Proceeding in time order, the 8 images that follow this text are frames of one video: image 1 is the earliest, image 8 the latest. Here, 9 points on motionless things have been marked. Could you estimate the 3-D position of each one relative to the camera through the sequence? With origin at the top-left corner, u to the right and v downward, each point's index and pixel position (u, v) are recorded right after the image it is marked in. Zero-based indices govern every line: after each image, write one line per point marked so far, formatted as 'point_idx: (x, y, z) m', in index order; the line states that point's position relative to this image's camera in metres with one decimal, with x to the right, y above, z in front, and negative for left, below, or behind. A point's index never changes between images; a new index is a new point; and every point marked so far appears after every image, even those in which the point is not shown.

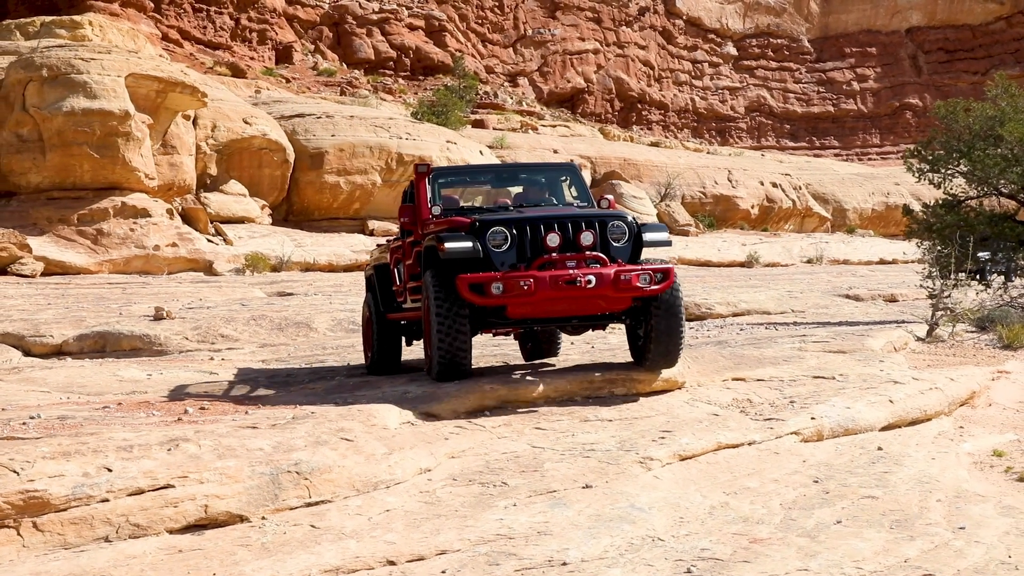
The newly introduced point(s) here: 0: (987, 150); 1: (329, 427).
0: (+7.9, +2.2, +16.9) m
1: (-1.1, -0.8, +6.0) m
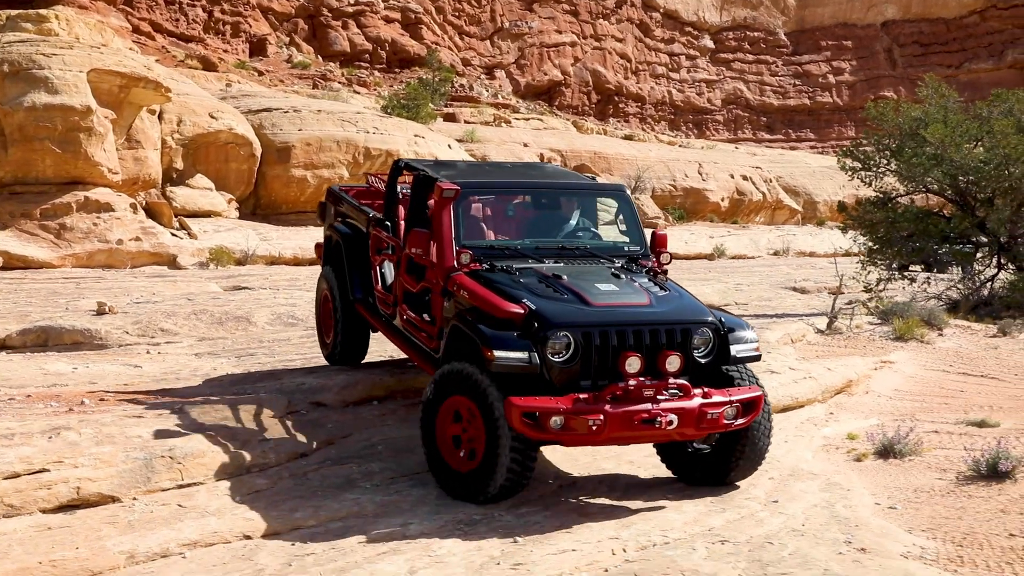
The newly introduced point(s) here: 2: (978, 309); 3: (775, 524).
0: (+6.9, +2.4, +17.5) m
1: (-1.9, -0.8, +6.4) m
2: (+7.2, -0.3, +15.9) m
3: (+1.3, -1.2, +5.1) m
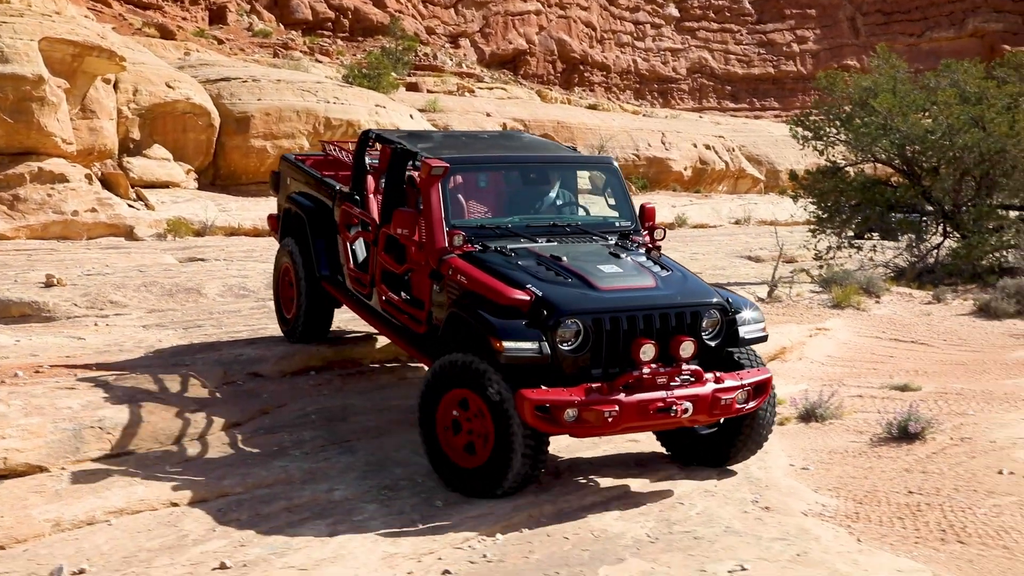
0: (+6.0, +2.9, +17.8) m
1: (-2.3, -0.6, +6.5) m
2: (+6.5, +0.2, +16.3) m
3: (+0.9, -1.0, +5.3) m
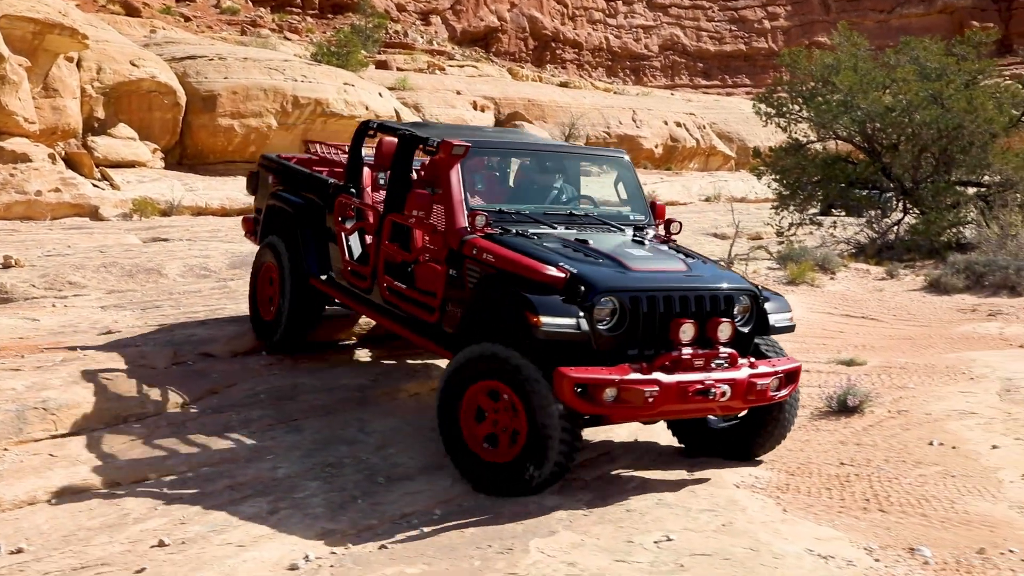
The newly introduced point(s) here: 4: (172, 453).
0: (+5.4, +3.3, +17.9) m
1: (-2.6, -0.5, +6.5) m
2: (+5.9, +0.6, +16.5) m
3: (+0.6, -0.9, +5.4) m
4: (-1.8, -0.9, +5.5) m
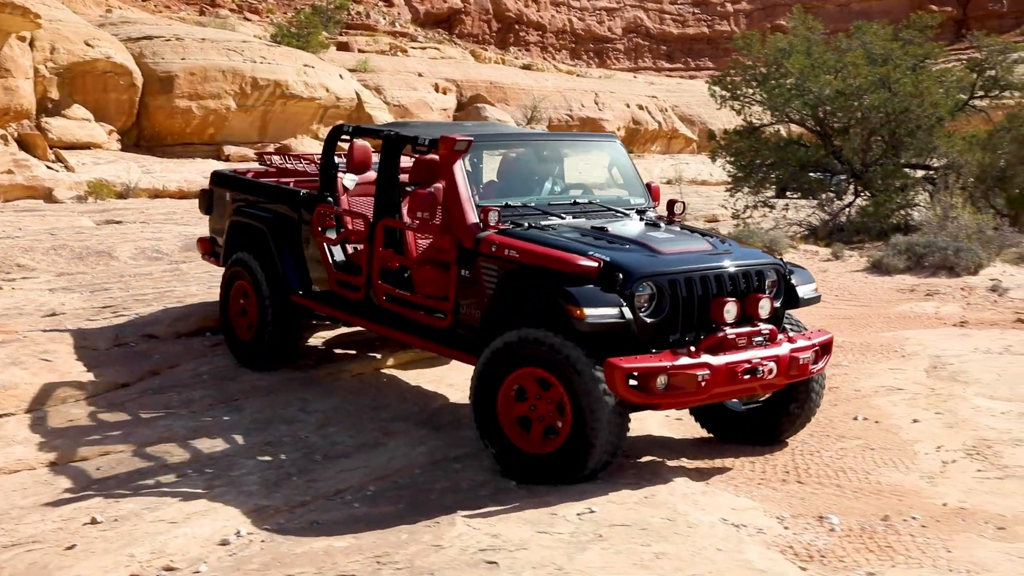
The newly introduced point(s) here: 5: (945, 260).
0: (+4.6, +3.6, +18.1) m
1: (-3.0, -0.4, +6.5) m
2: (+5.2, +0.9, +16.7) m
3: (+0.3, -0.8, +5.5) m
4: (-2.2, -0.8, +5.6) m
5: (+4.5, +0.3, +10.8) m
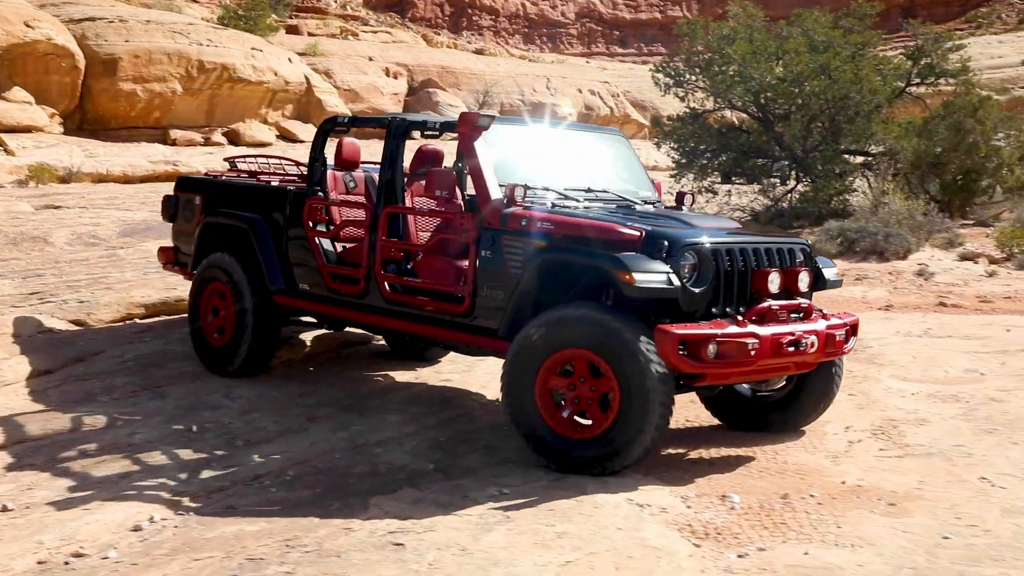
0: (+3.7, +3.9, +18.2) m
1: (-3.5, -0.3, +6.4) m
2: (+4.3, +1.1, +17.0) m
3: (-0.1, -0.7, +5.5) m
4: (-2.6, -0.7, +5.5) m
5: (+3.9, +0.5, +11.0) m
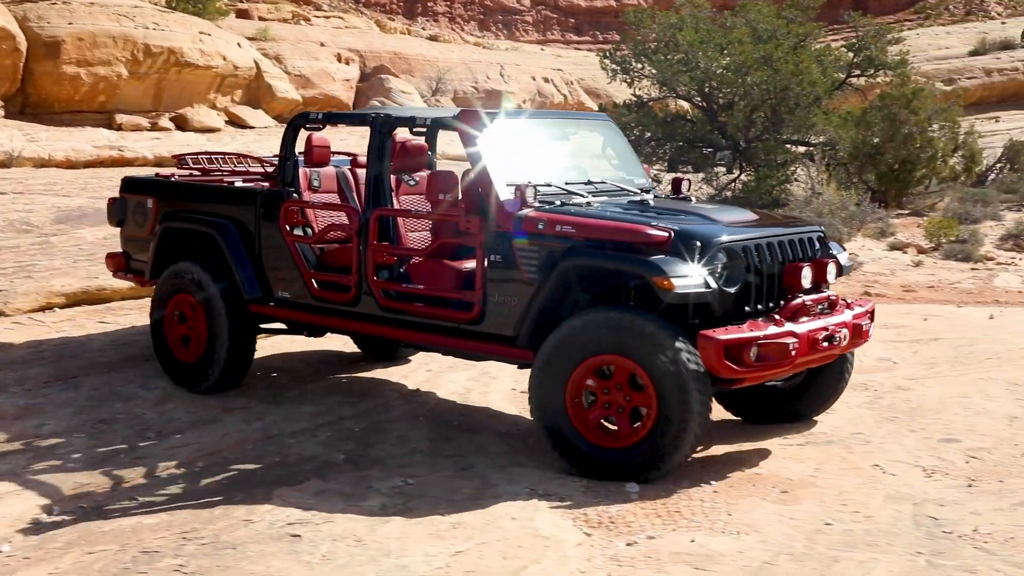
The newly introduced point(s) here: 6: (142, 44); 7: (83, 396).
0: (+2.7, +4.1, +18.3) m
1: (-3.9, -0.2, +6.2) m
2: (+3.3, +1.3, +17.1) m
3: (-0.6, -0.7, +5.5) m
4: (-3.0, -0.7, +5.4) m
5: (+3.2, +0.6, +11.2) m
6: (-7.8, +5.0, +21.2) m
7: (-2.4, -0.6, +5.8) m
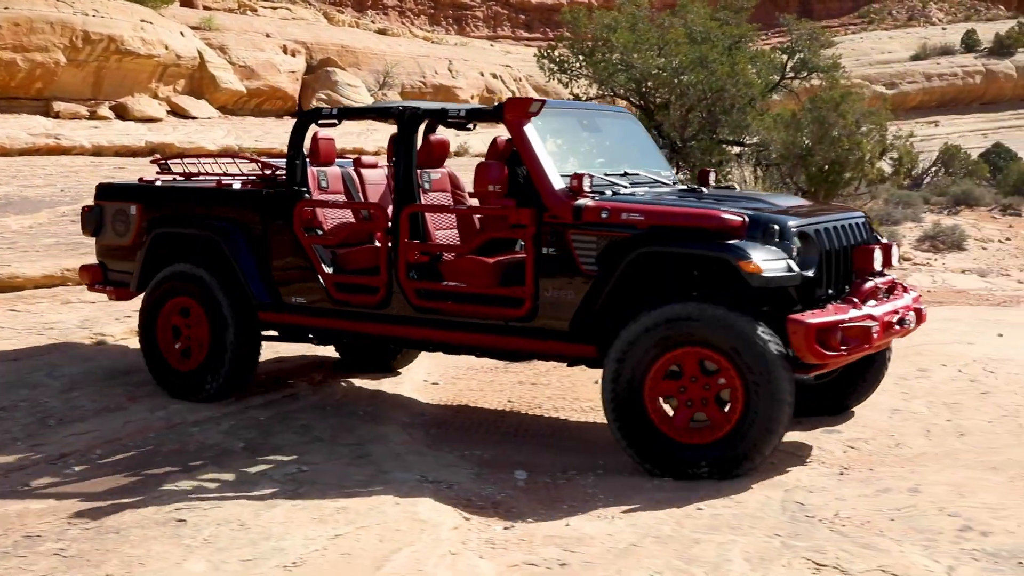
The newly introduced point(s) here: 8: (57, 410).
0: (+1.6, +4.2, +18.5) m
1: (-4.5, -0.1, +6.1) m
2: (+2.3, +1.4, +17.3) m
3: (-1.1, -0.6, +5.6) m
4: (-3.5, -0.6, +5.3) m
5: (+2.4, +0.6, +11.4) m
6: (-9.0, +5.2, +20.8) m
7: (-2.9, -0.5, +5.7) m
8: (-2.3, -0.6, +5.3) m
